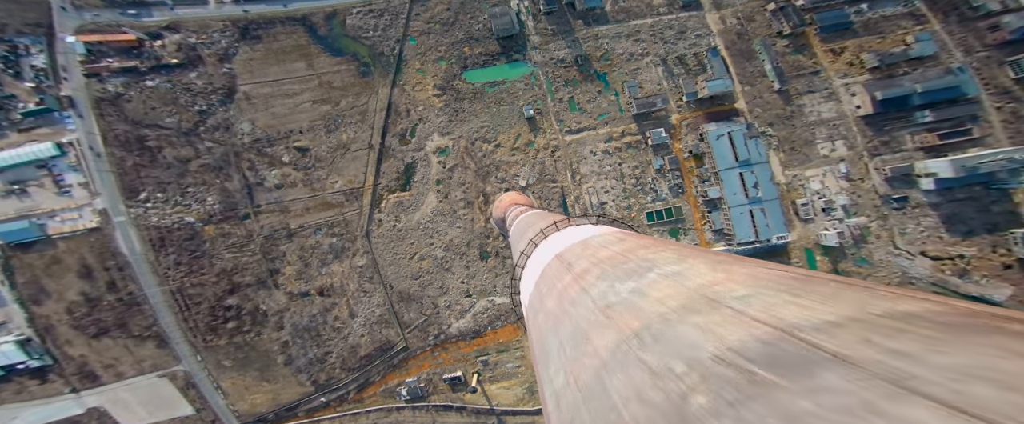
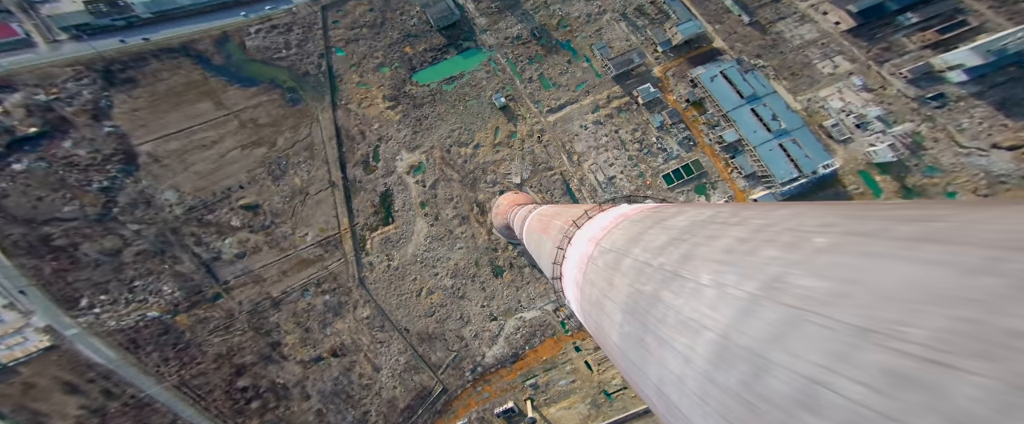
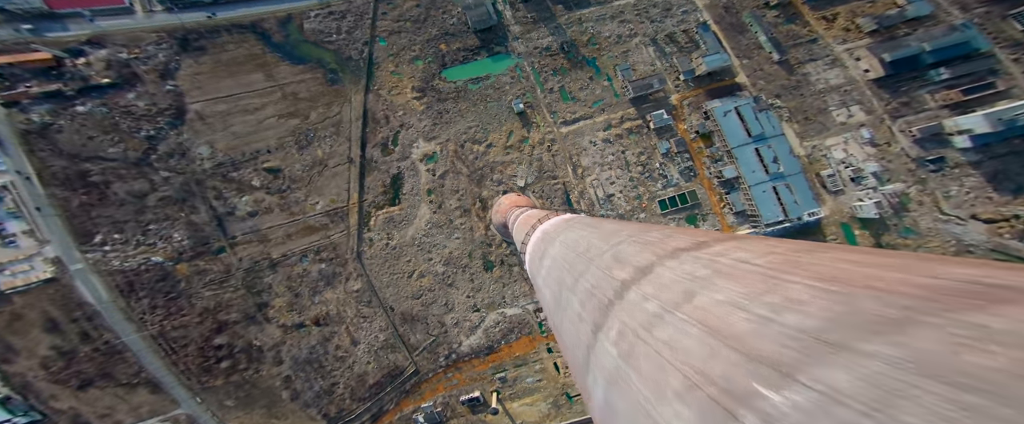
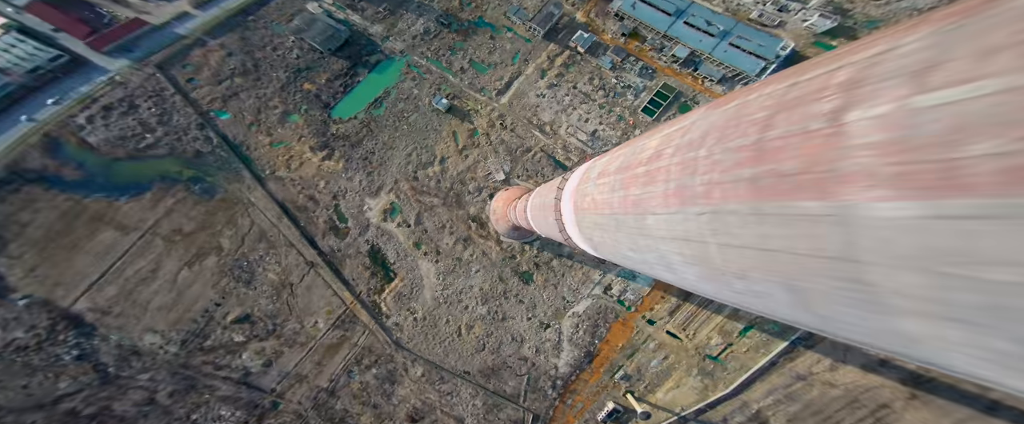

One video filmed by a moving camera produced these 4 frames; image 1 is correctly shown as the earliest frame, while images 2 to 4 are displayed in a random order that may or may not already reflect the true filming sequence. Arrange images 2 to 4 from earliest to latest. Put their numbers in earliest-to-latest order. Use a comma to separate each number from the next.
3, 2, 4
